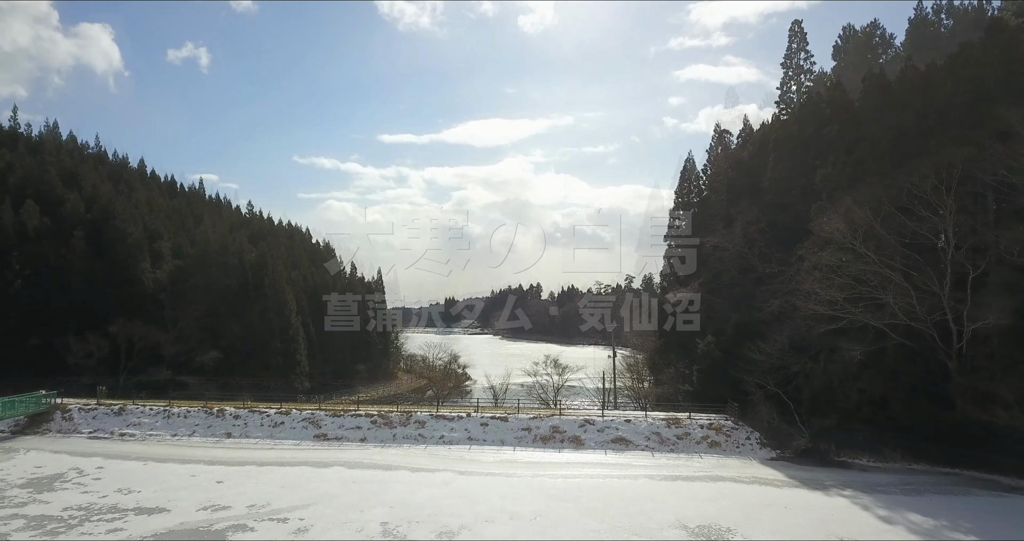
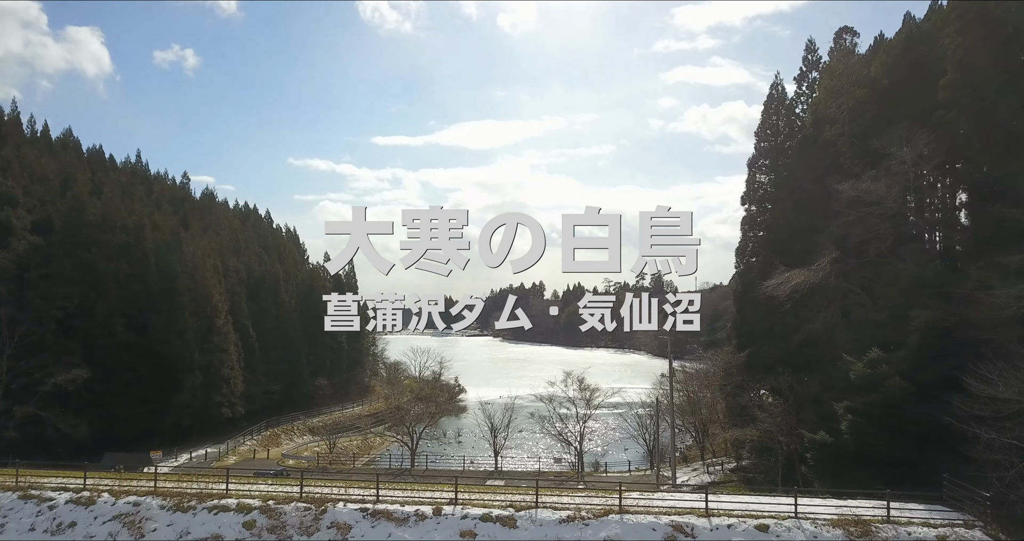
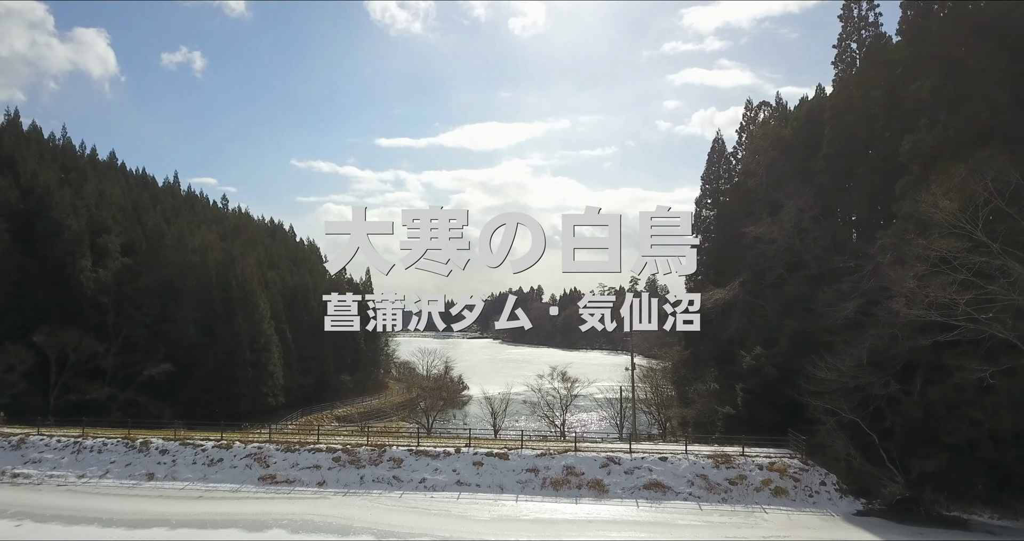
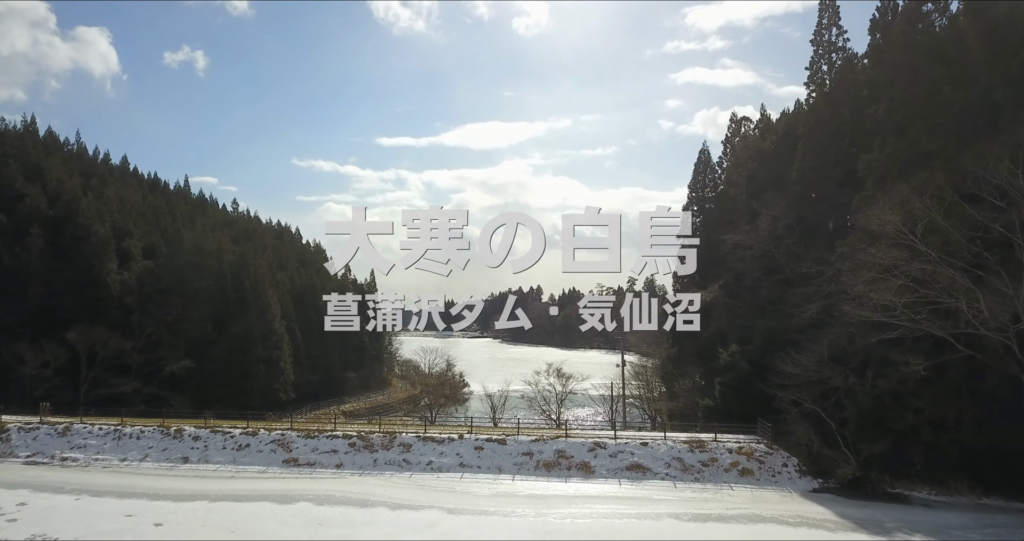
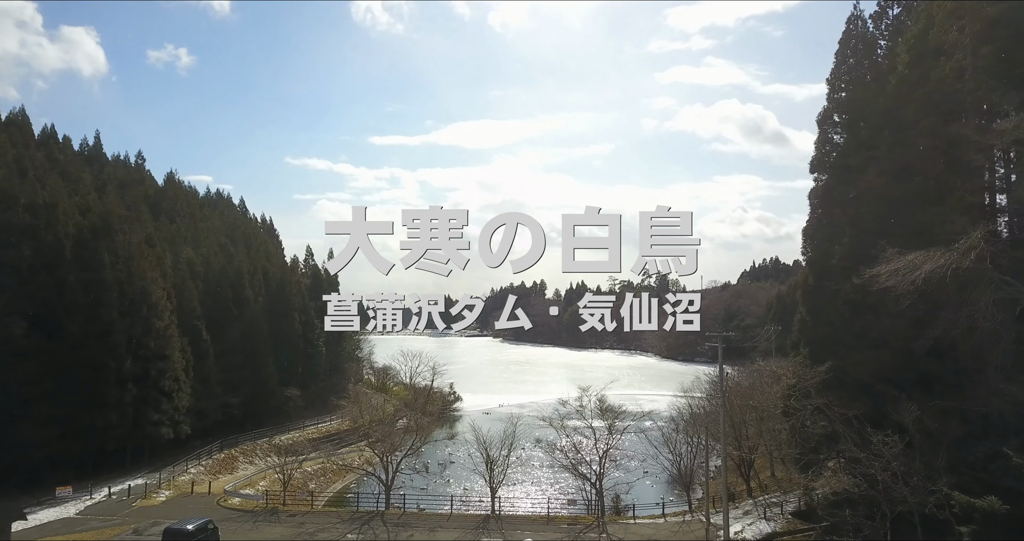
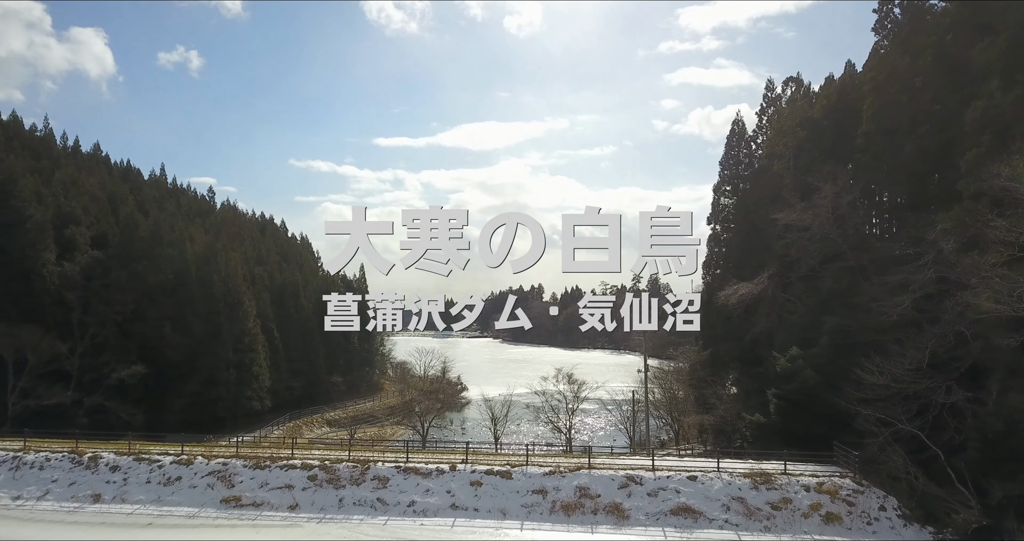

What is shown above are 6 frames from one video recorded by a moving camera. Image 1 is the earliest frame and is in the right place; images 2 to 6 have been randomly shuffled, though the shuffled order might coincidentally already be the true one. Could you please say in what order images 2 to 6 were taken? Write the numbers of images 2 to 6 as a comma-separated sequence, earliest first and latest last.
4, 3, 6, 2, 5
